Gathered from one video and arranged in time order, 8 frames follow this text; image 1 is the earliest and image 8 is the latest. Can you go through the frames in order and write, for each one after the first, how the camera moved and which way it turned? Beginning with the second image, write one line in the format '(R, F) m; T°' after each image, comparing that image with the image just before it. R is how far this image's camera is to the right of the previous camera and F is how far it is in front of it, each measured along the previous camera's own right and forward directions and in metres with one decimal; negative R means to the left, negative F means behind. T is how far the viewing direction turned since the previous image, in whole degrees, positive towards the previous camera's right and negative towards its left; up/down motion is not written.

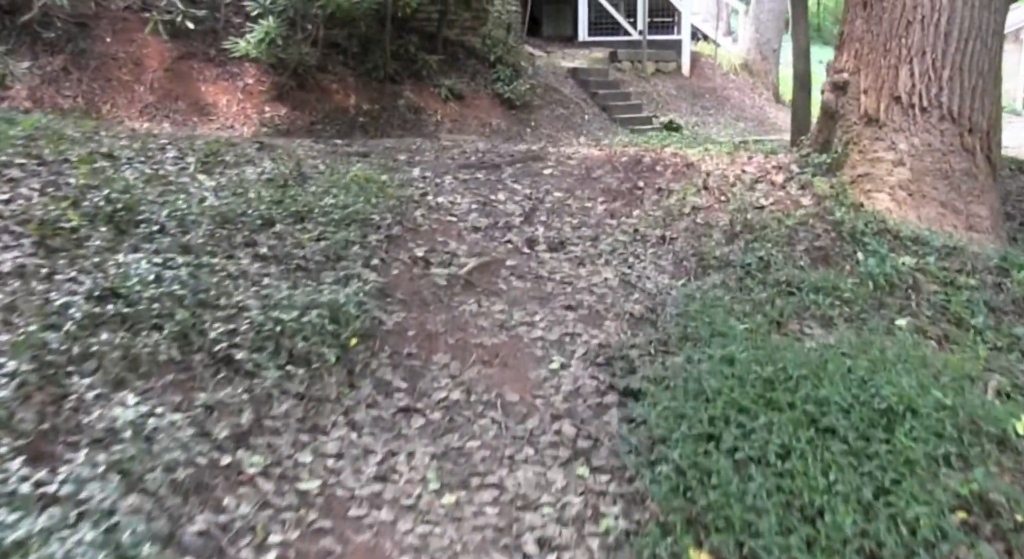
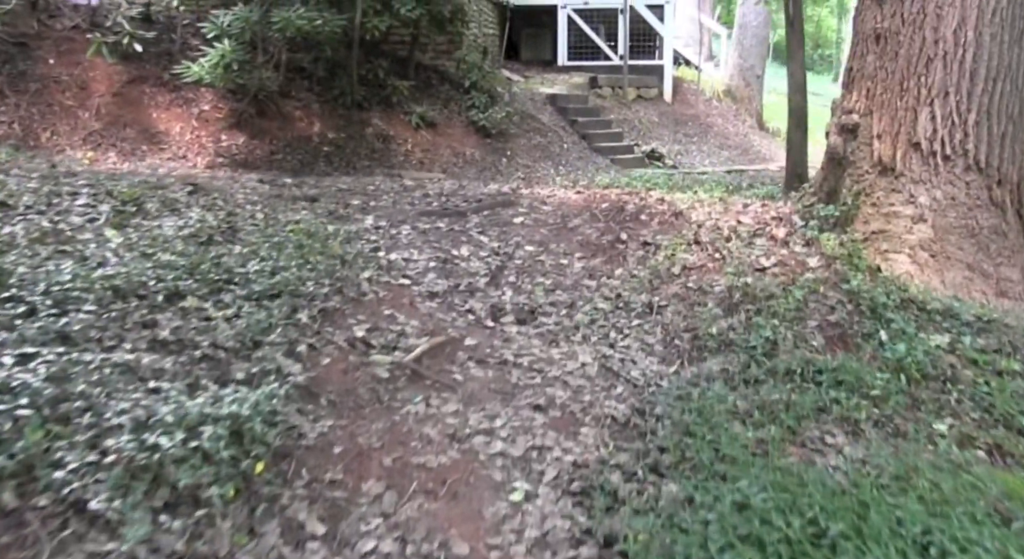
(+0.1, +0.6) m; +1°
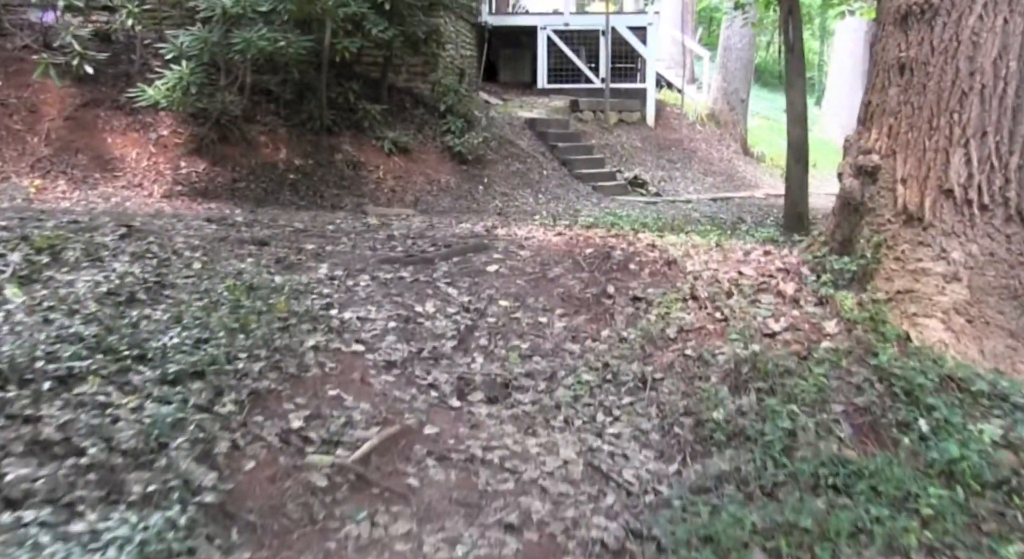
(0.0, +0.5) m; +1°
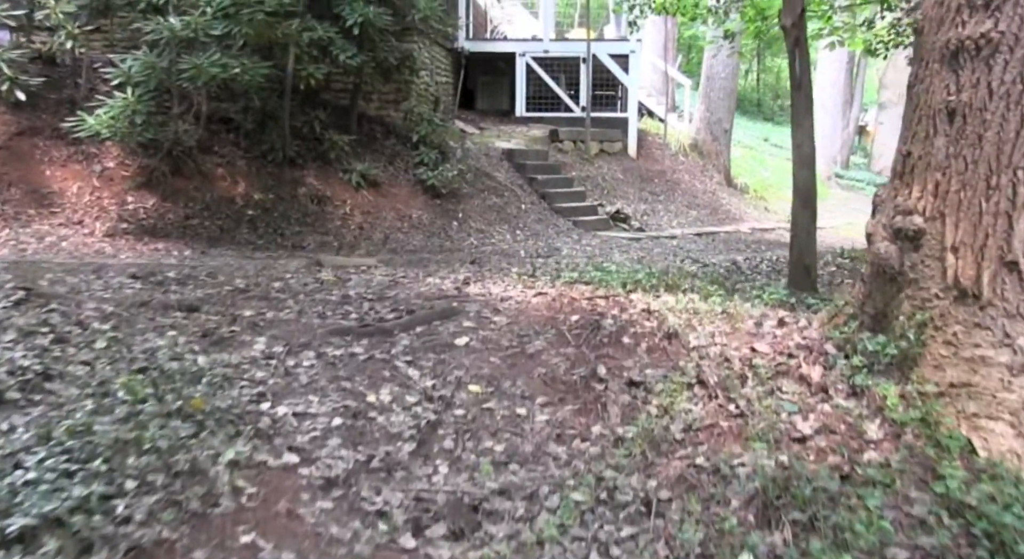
(0.0, +0.6) m; +2°
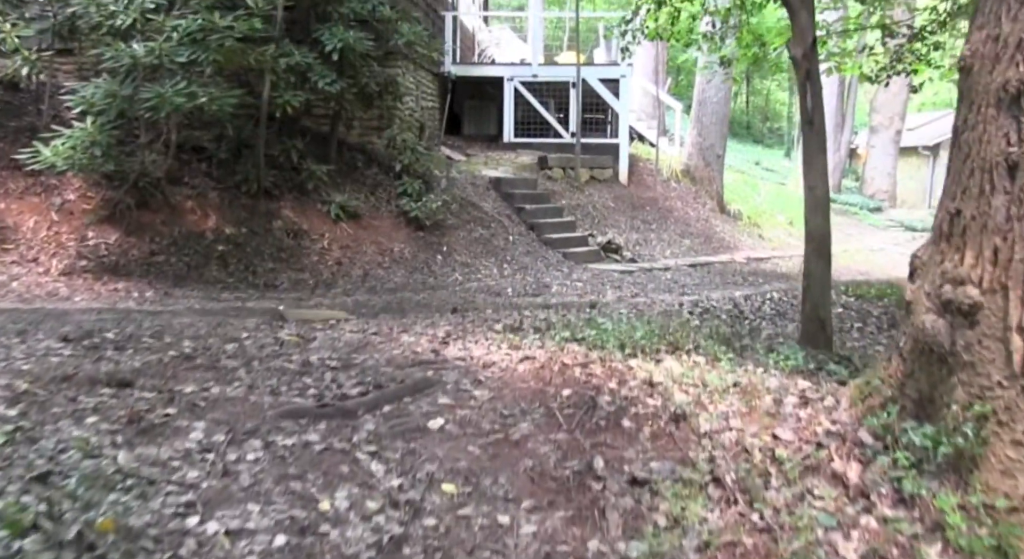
(0.0, +0.4) m; +1°
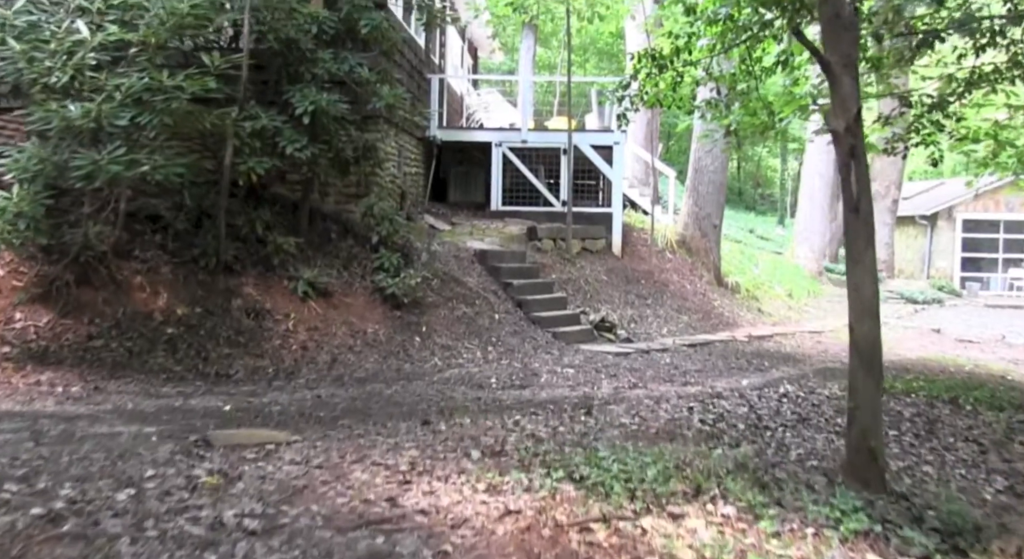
(0.0, +0.7) m; +1°
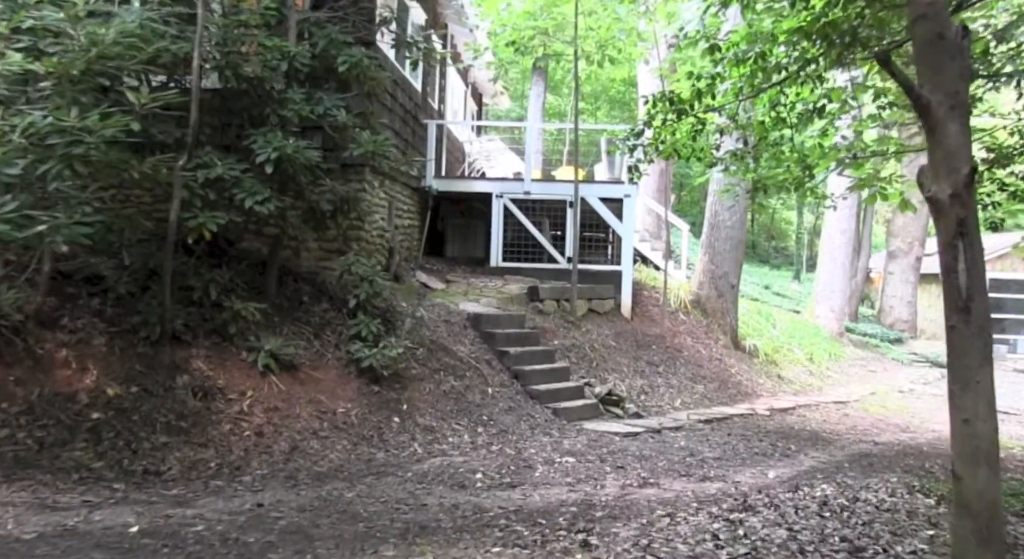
(+0.1, +0.9) m; -1°
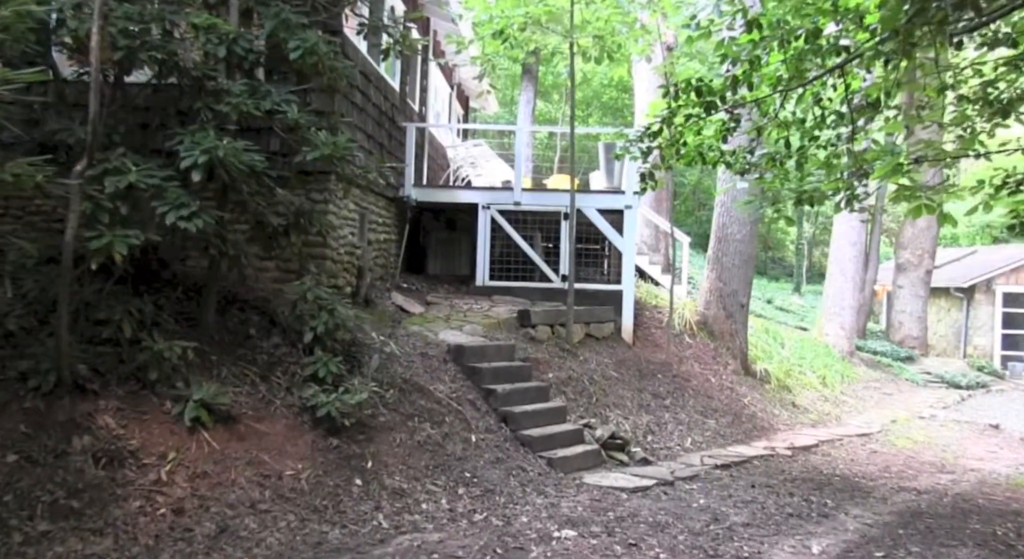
(0.0, +1.2) m; +1°
